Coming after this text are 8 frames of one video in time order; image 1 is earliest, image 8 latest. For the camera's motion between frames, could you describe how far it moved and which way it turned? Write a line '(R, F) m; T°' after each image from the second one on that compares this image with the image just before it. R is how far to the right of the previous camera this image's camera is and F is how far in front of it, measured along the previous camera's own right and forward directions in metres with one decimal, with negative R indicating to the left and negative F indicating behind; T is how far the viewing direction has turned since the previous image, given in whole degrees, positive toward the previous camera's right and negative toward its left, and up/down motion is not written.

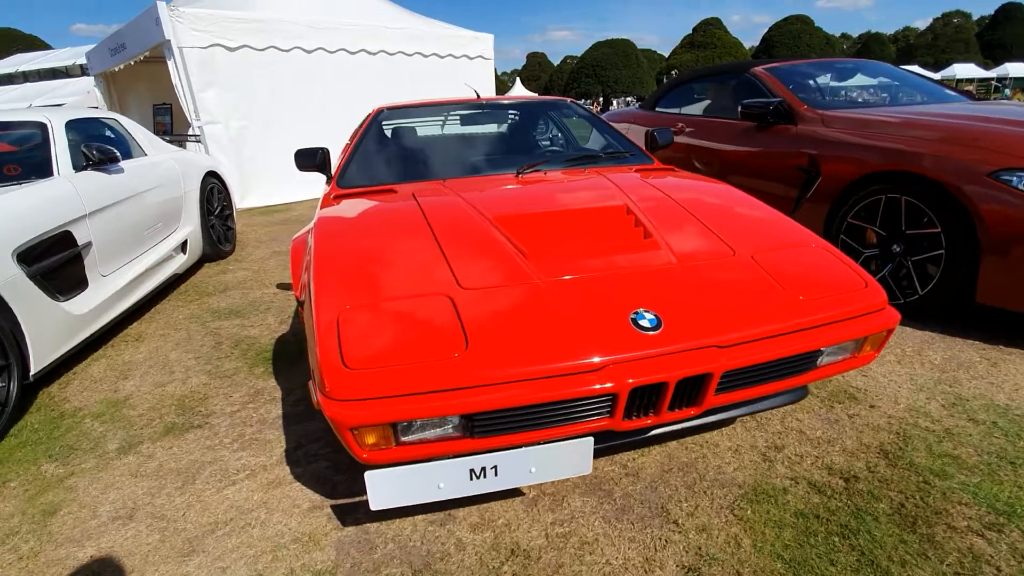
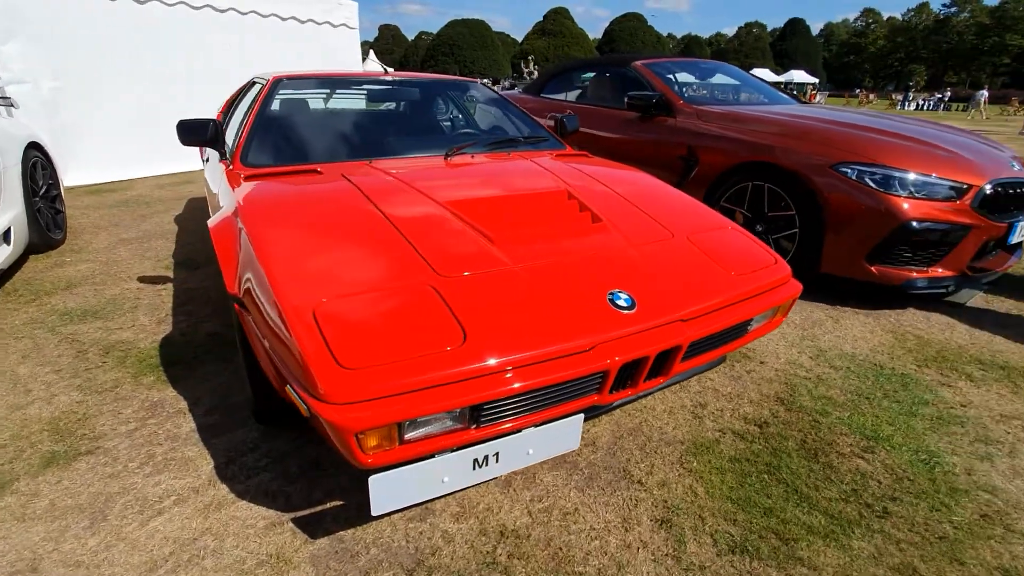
(-0.4, 0.0) m; +15°
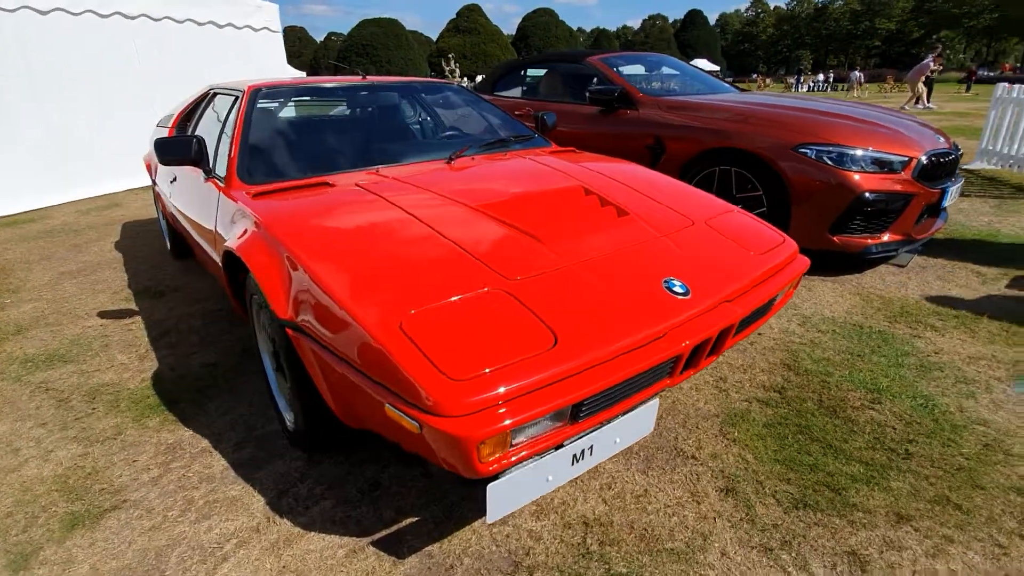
(-0.4, 0.0) m; +7°
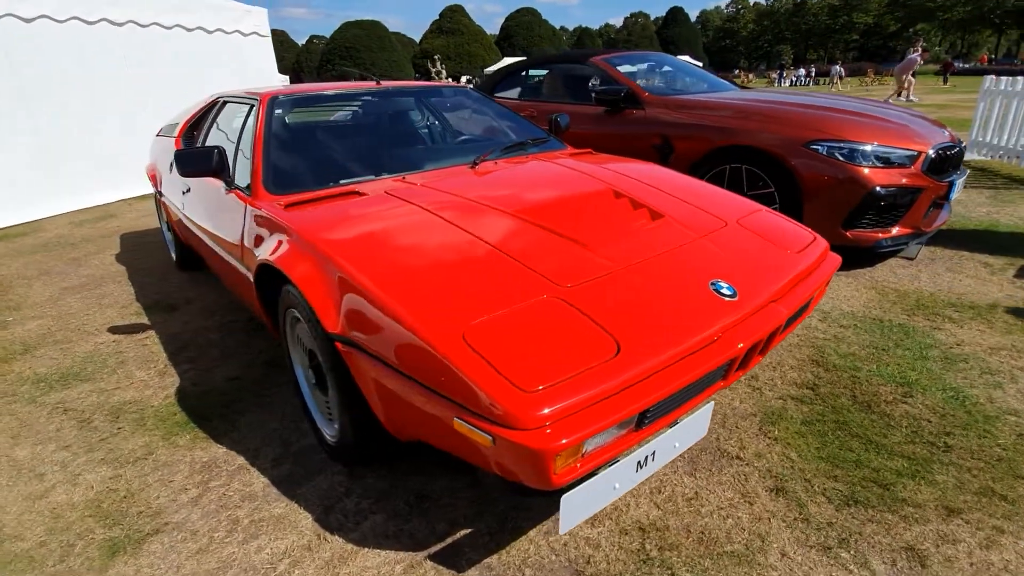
(-0.2, 0.0) m; +1°
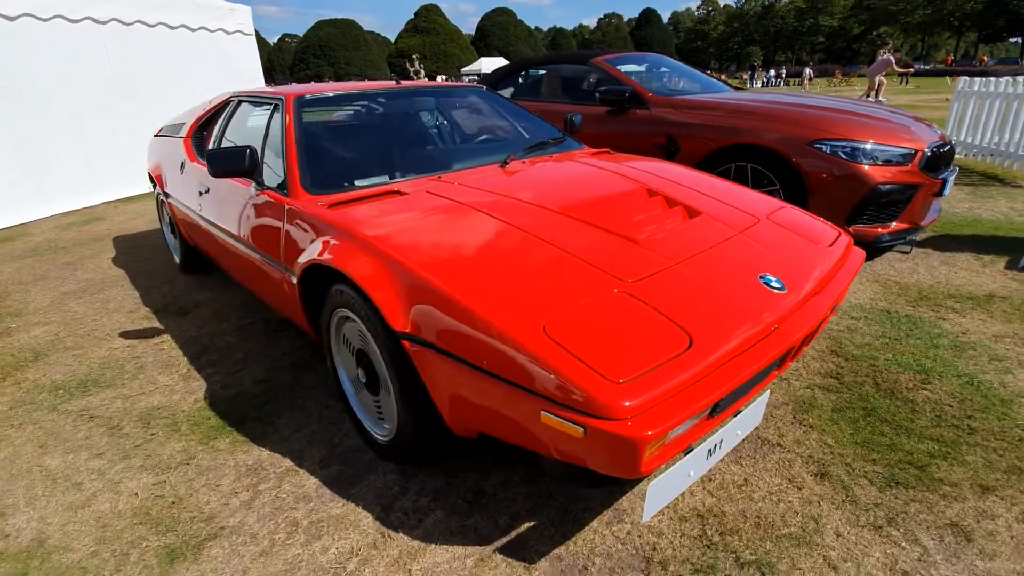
(-0.3, 0.0) m; +3°
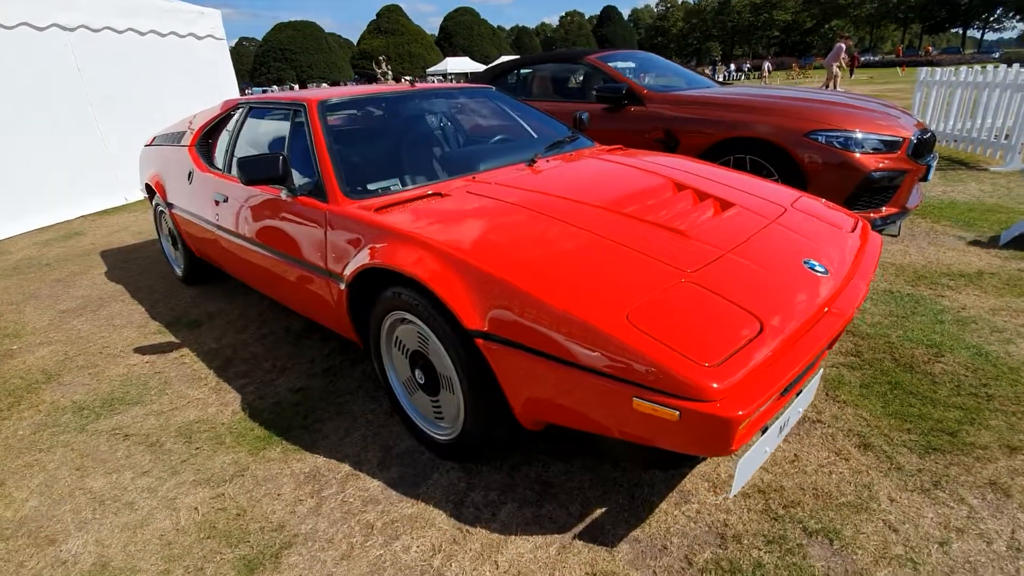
(-0.3, 0.0) m; +3°
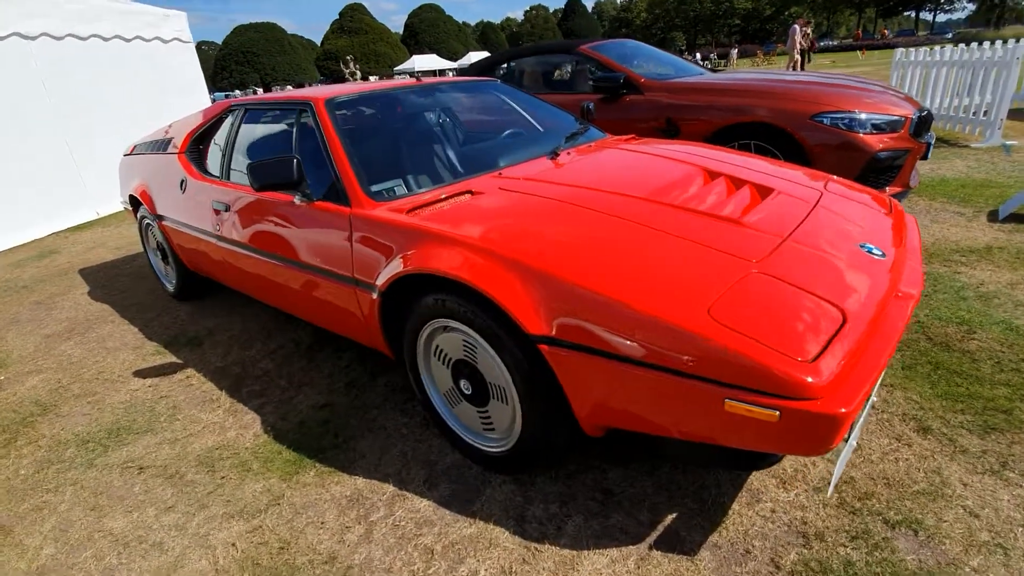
(-0.3, +0.1) m; +3°
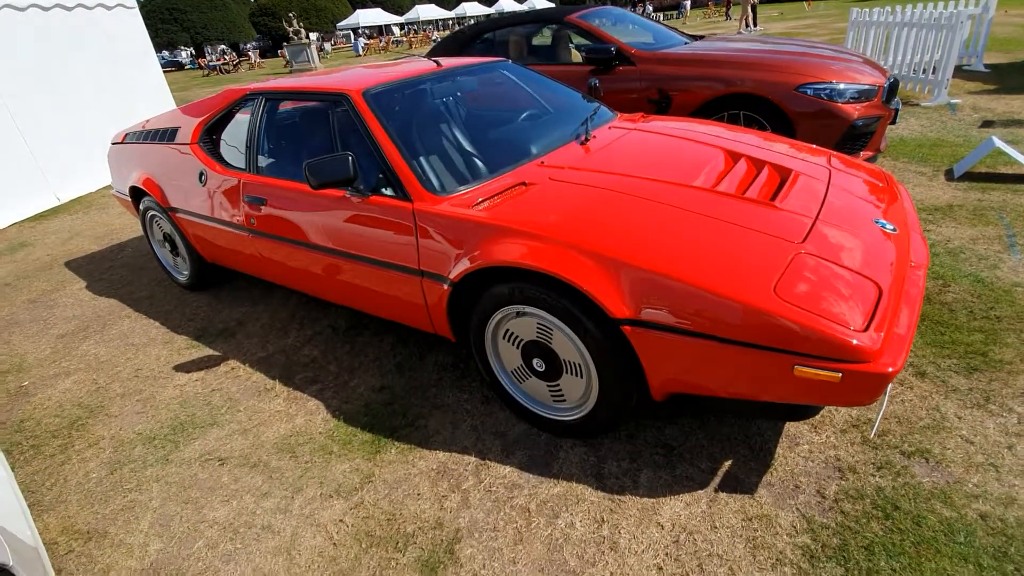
(-0.4, -0.2) m; +5°
